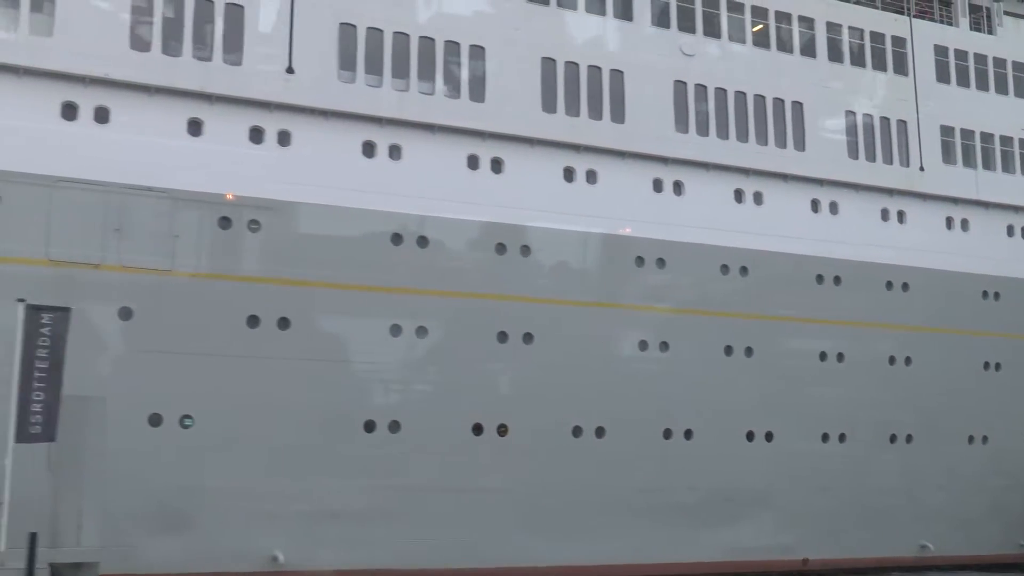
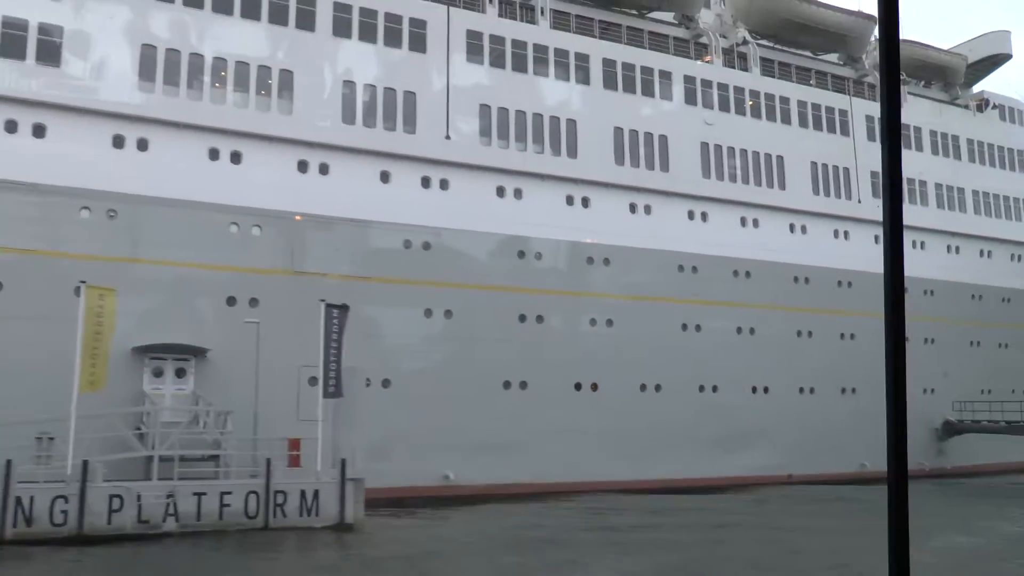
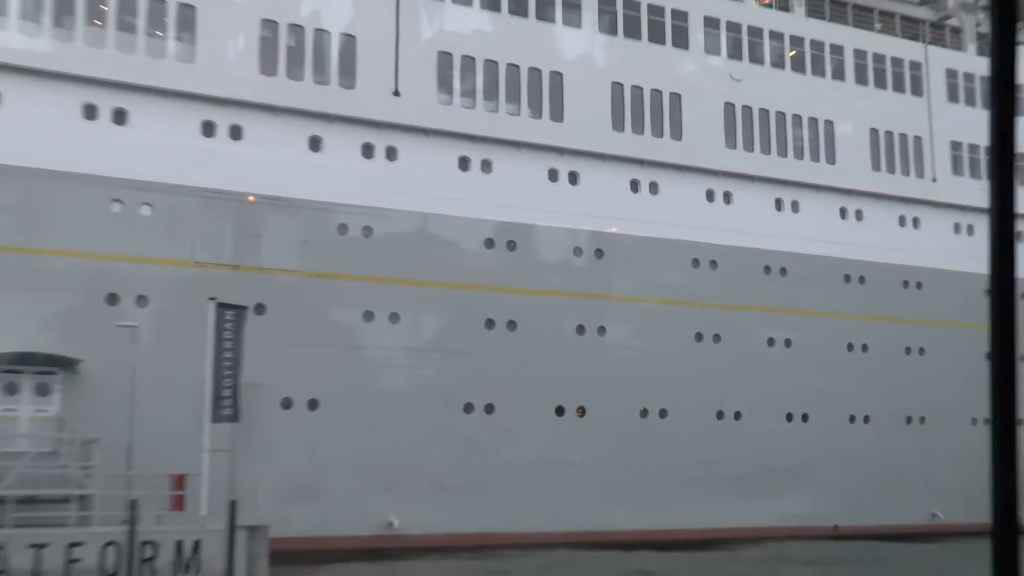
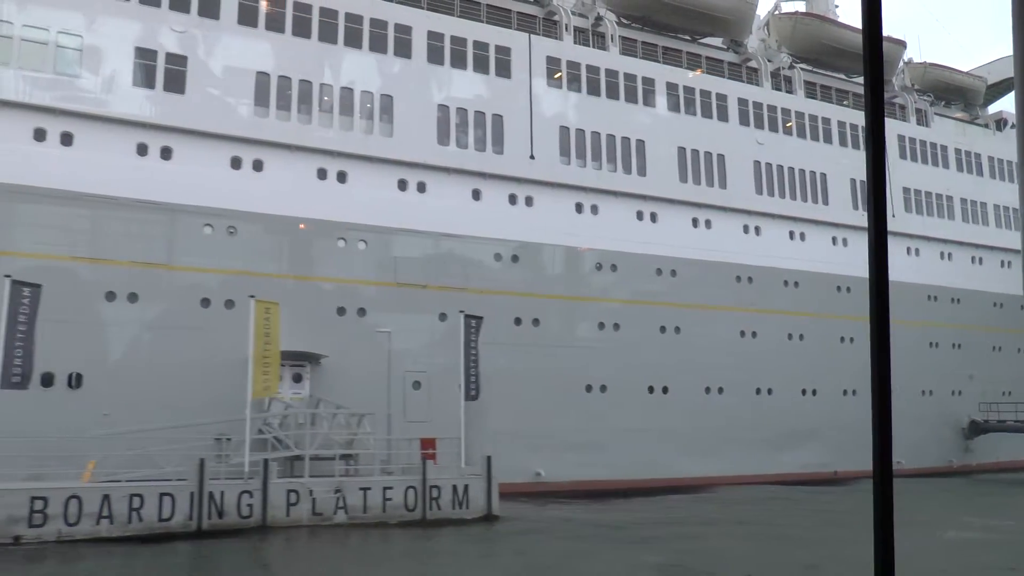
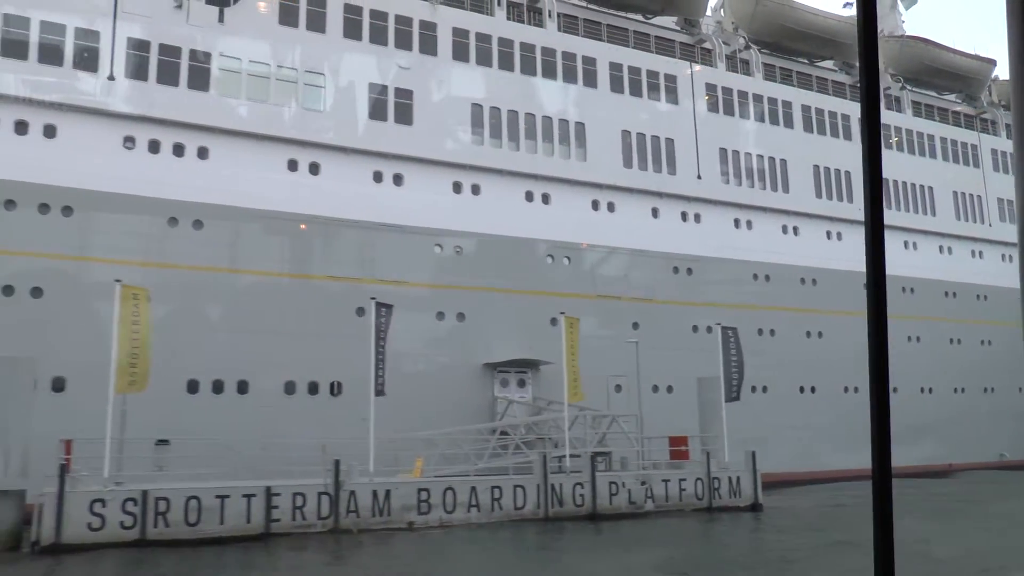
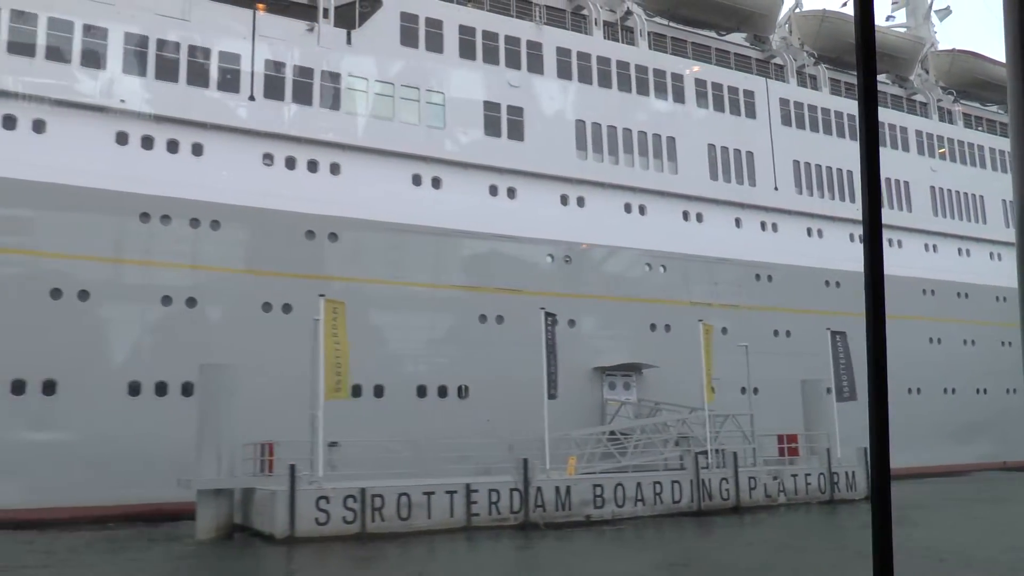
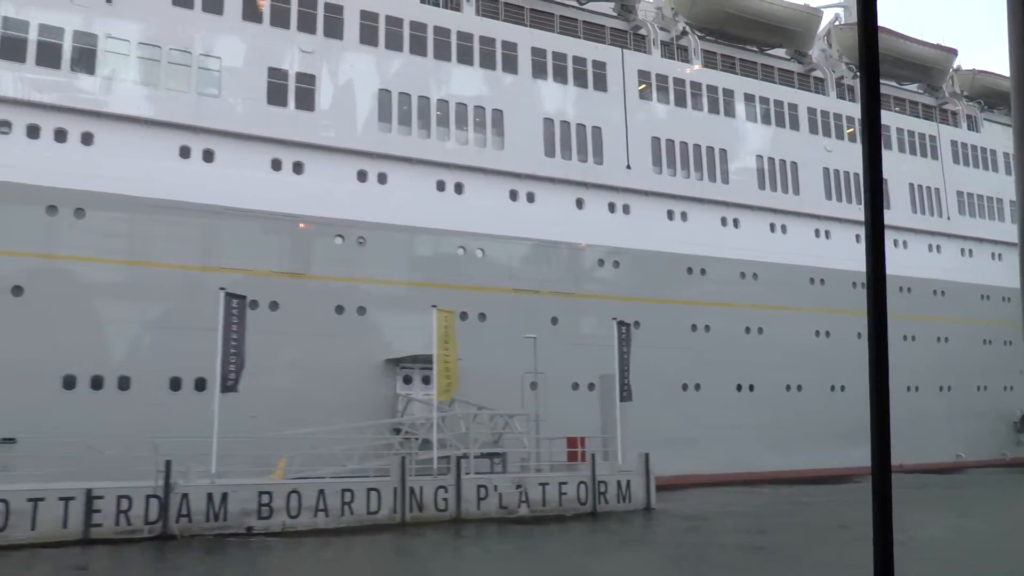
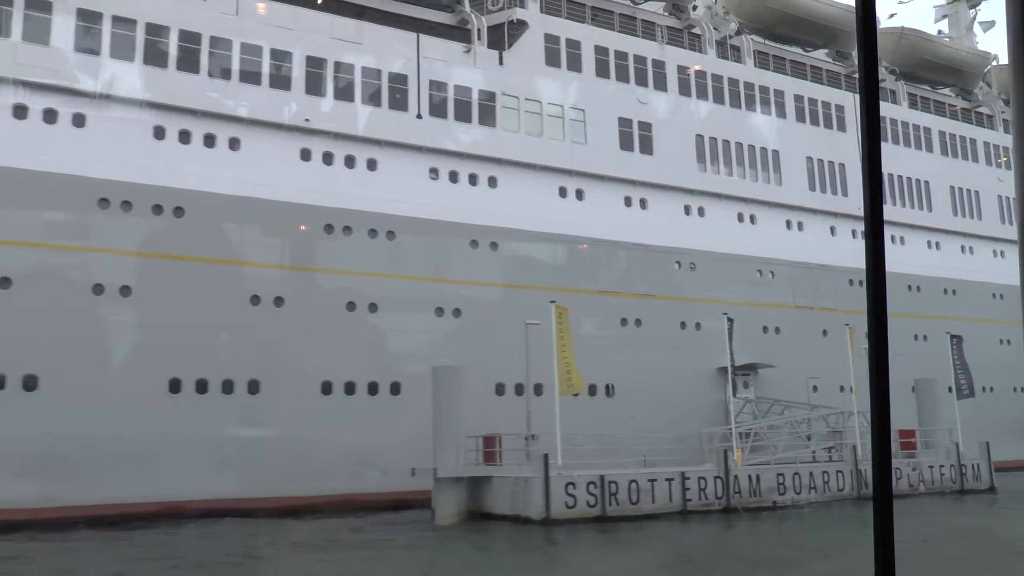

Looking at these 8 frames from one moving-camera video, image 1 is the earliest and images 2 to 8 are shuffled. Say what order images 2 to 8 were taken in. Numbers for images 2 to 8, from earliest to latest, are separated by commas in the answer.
3, 2, 4, 7, 5, 6, 8
